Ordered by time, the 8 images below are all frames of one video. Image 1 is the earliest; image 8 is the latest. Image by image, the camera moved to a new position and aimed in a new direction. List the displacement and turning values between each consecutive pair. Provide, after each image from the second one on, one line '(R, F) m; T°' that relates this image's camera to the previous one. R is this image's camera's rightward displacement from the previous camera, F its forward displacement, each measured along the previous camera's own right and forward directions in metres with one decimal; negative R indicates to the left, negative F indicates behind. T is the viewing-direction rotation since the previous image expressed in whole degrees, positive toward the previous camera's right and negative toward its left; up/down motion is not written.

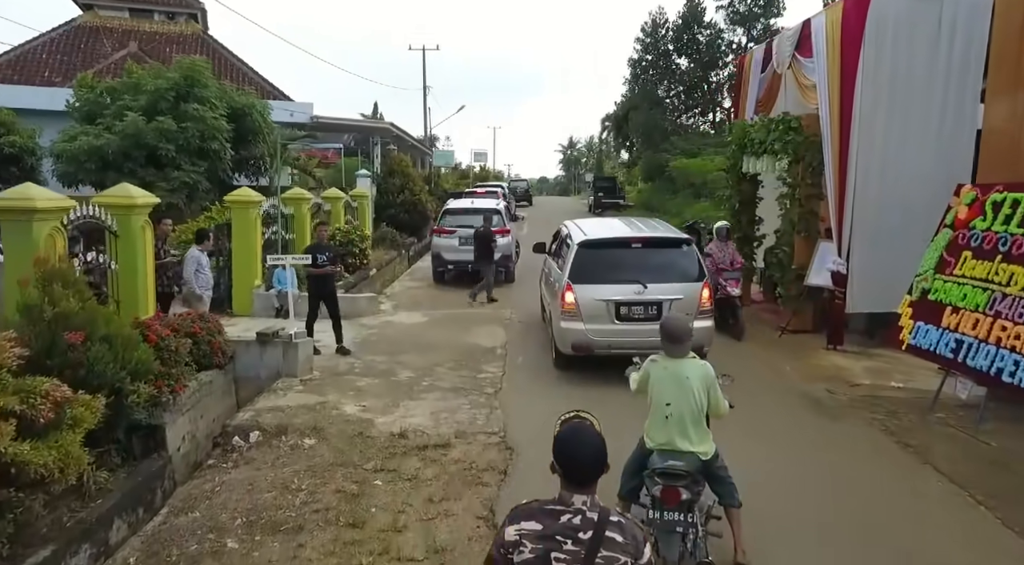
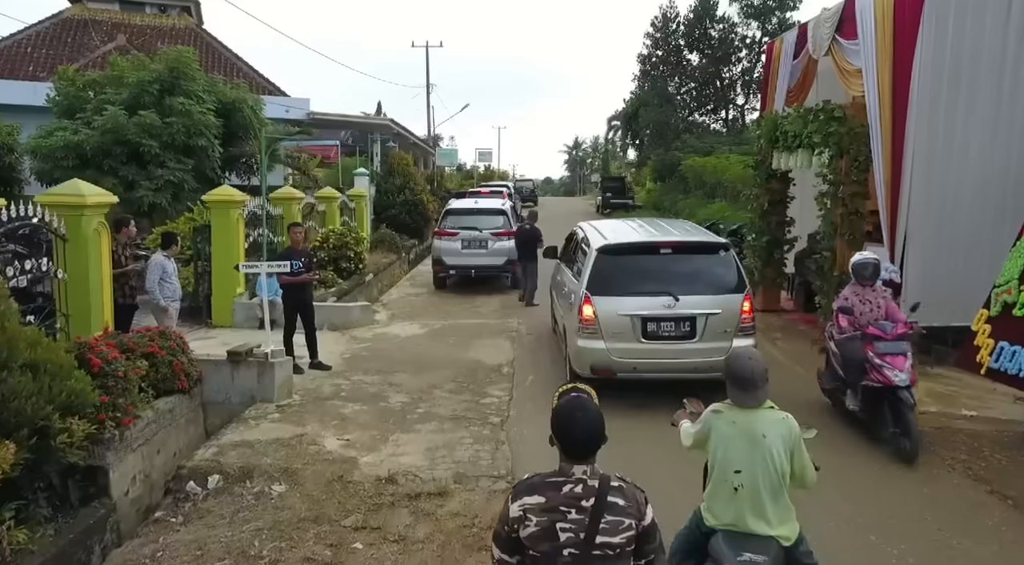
(0.0, +1.0) m; 0°
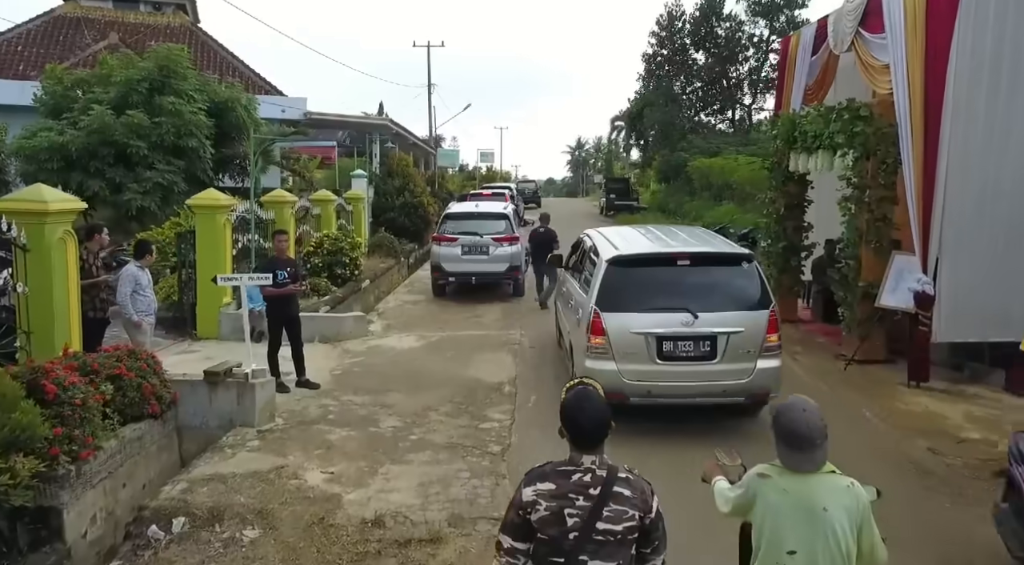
(0.0, +0.6) m; 0°
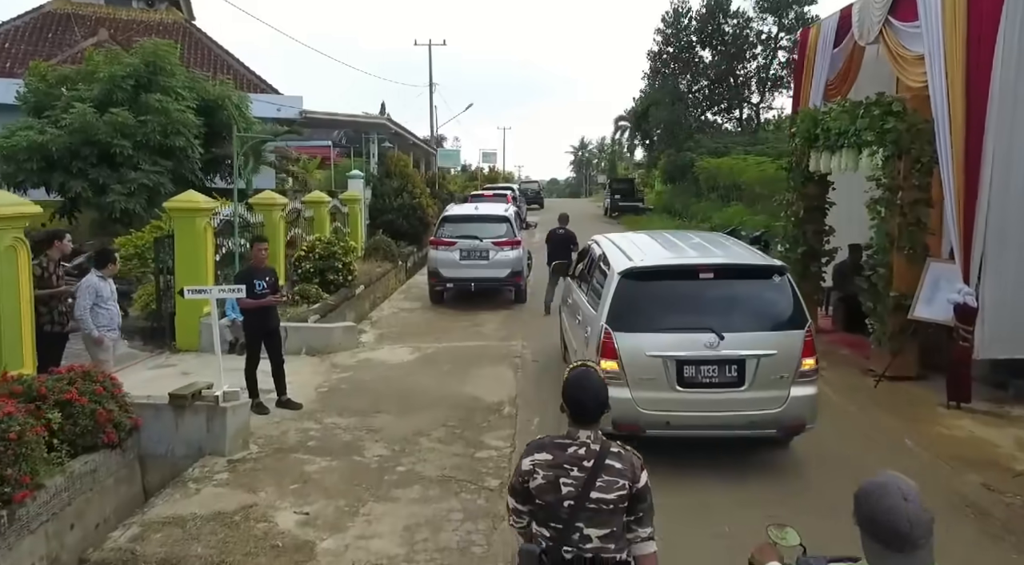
(0.0, +0.7) m; 0°
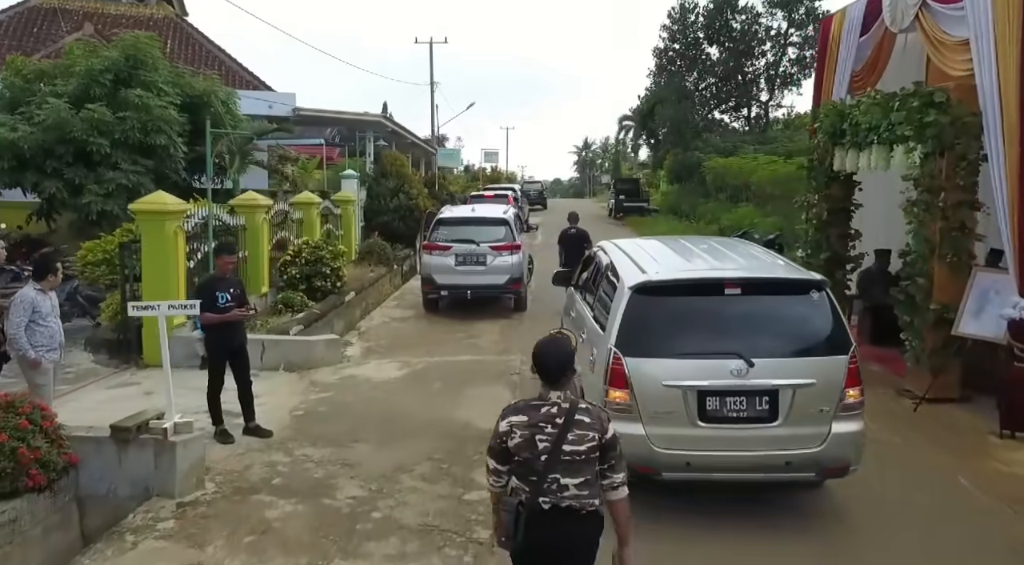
(+0.1, +0.8) m; 0°
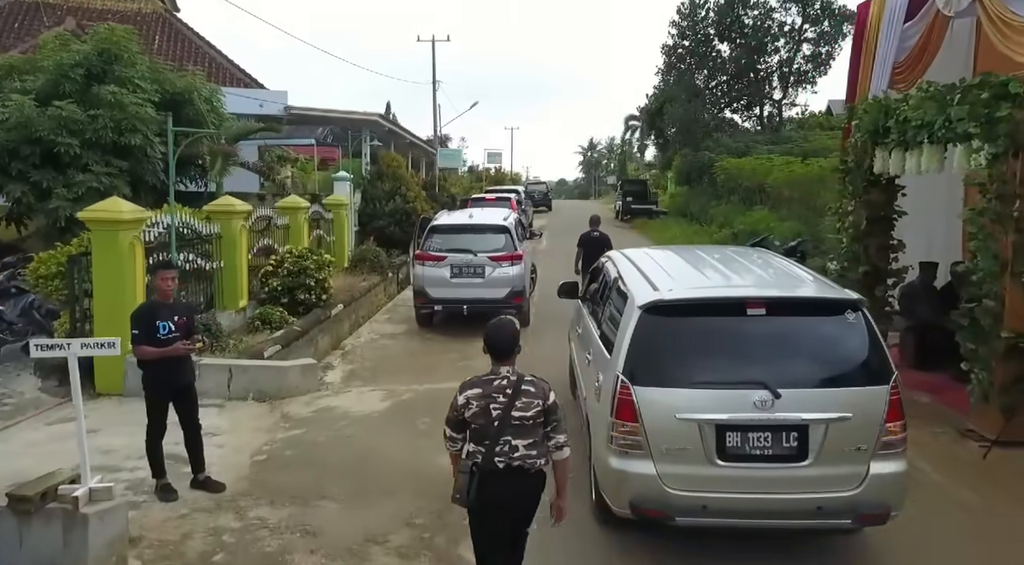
(+0.1, +1.0) m; 0°
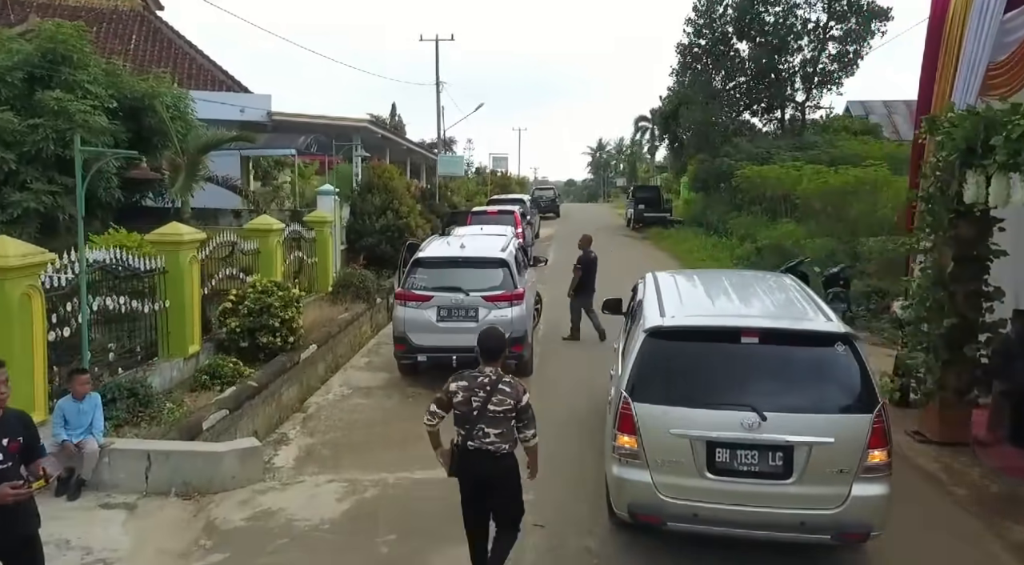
(+0.1, +1.6) m; -1°
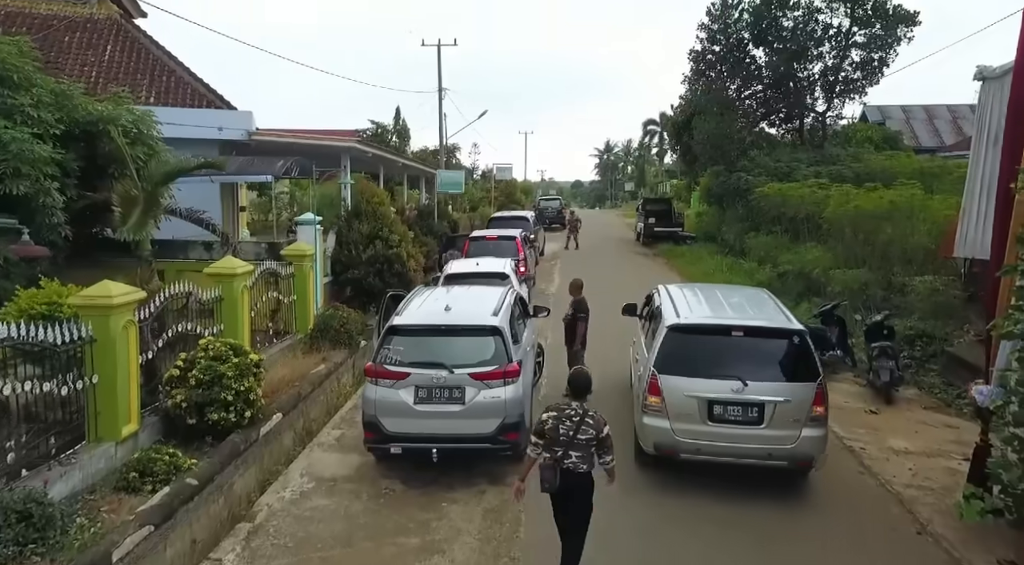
(+0.1, +1.4) m; -1°
